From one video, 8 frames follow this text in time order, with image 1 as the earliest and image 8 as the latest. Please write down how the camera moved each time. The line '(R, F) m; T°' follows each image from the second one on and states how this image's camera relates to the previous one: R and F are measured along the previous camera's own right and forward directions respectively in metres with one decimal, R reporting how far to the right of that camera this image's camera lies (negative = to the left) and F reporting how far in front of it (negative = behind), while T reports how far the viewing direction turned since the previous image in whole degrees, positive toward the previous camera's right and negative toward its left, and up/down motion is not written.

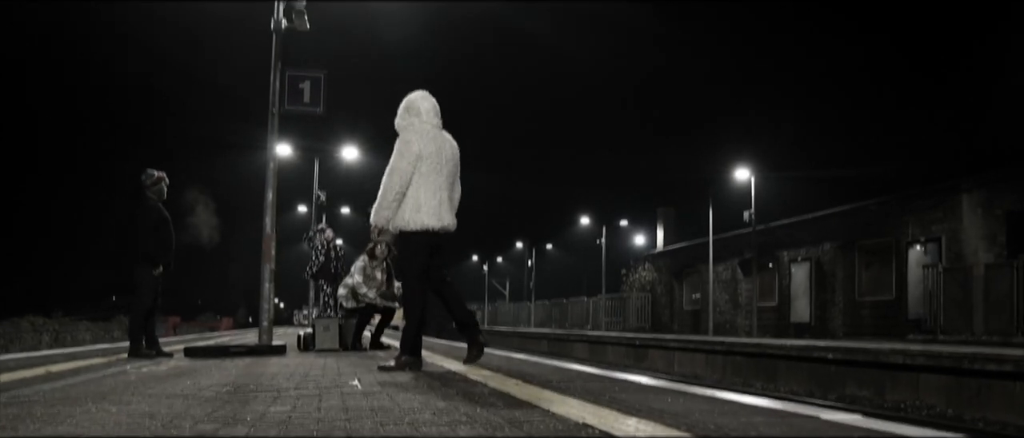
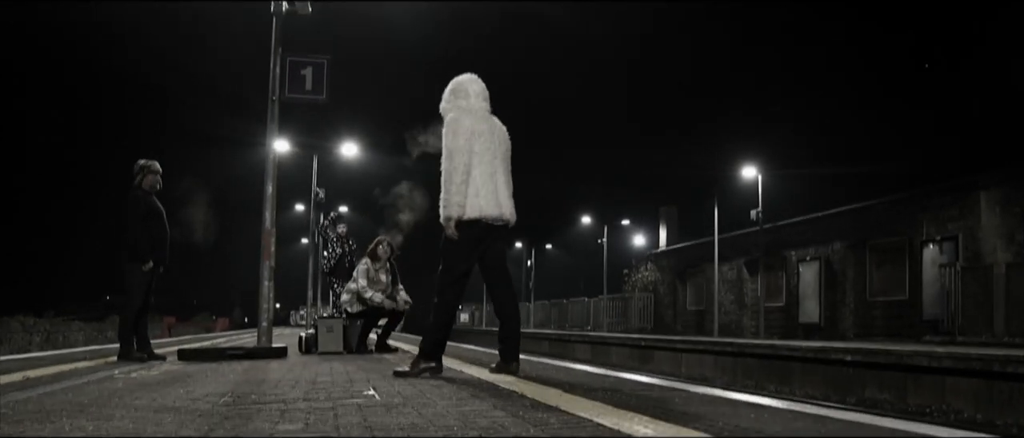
(-0.2, +0.6) m; 0°
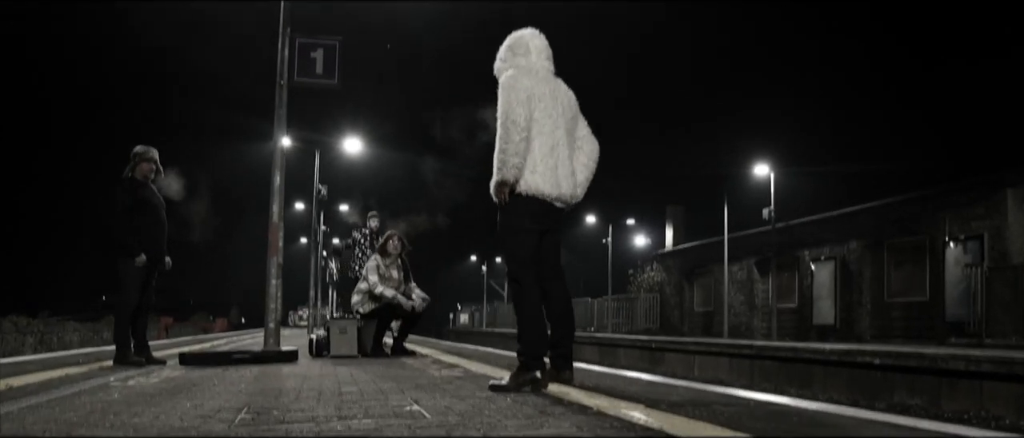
(-0.3, +0.7) m; 0°
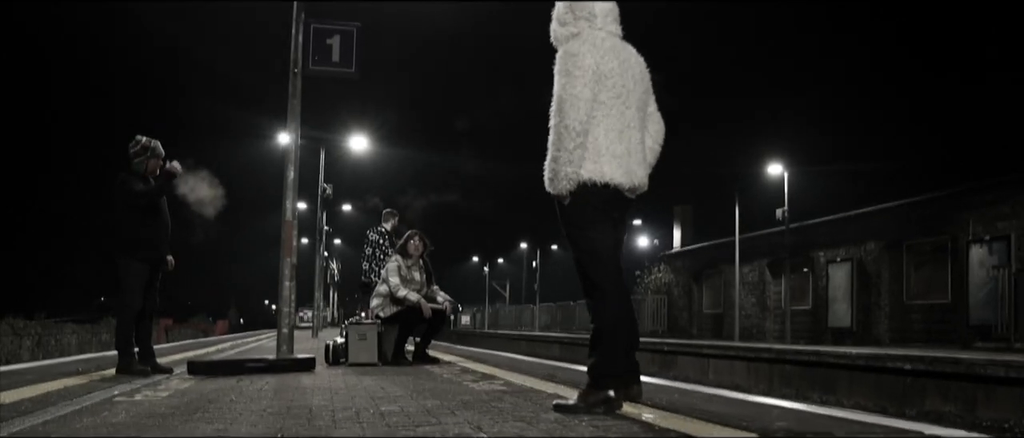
(-0.3, +0.6) m; 0°
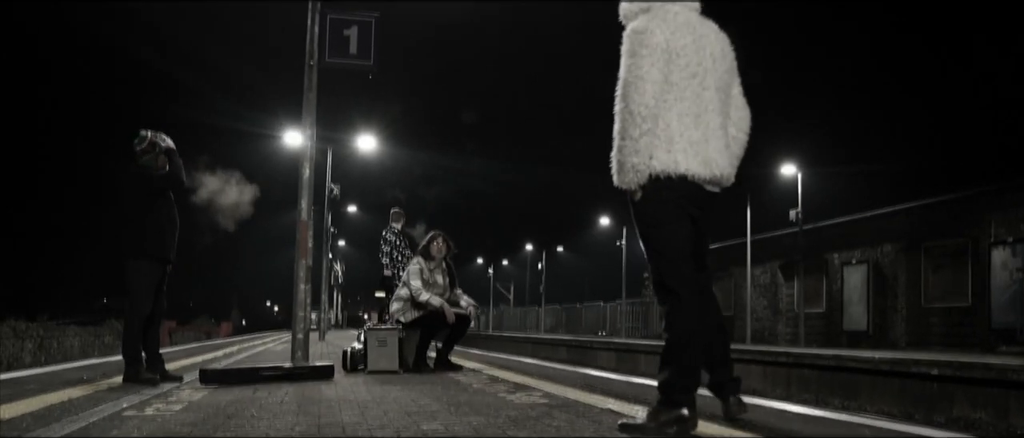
(-0.2, +0.4) m; 0°
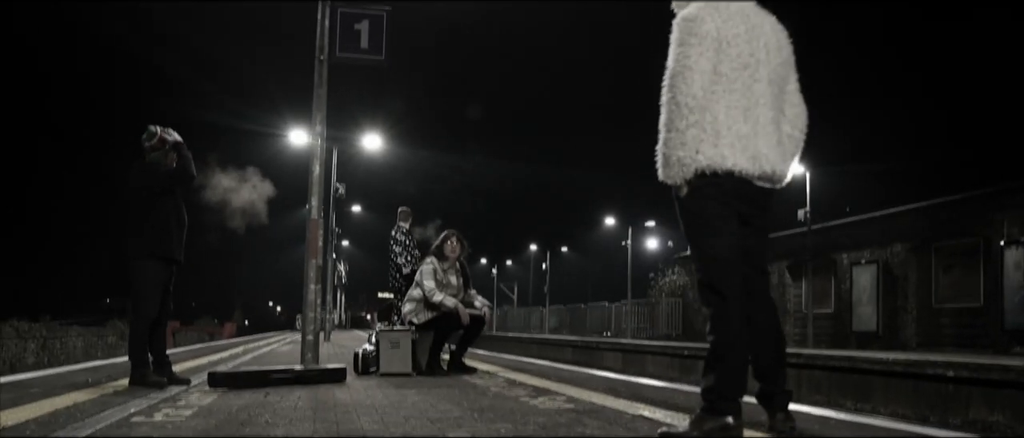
(-0.1, +0.2) m; 0°
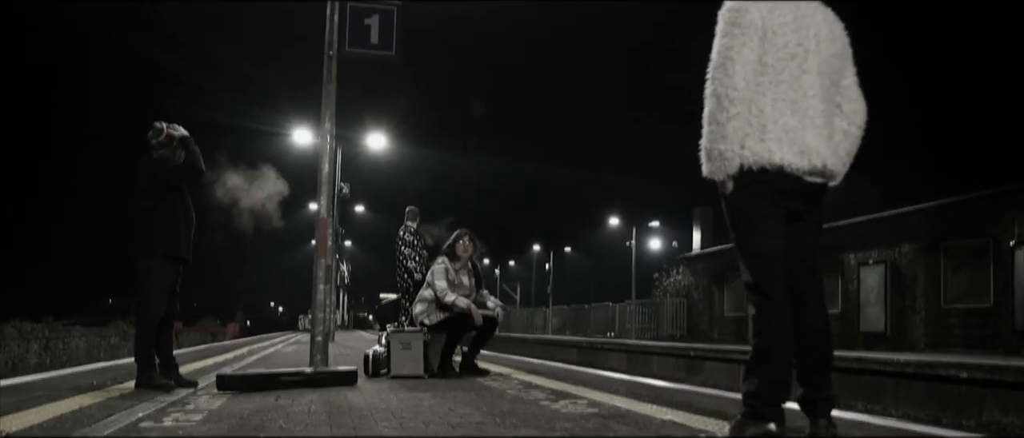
(-0.1, +0.2) m; 0°
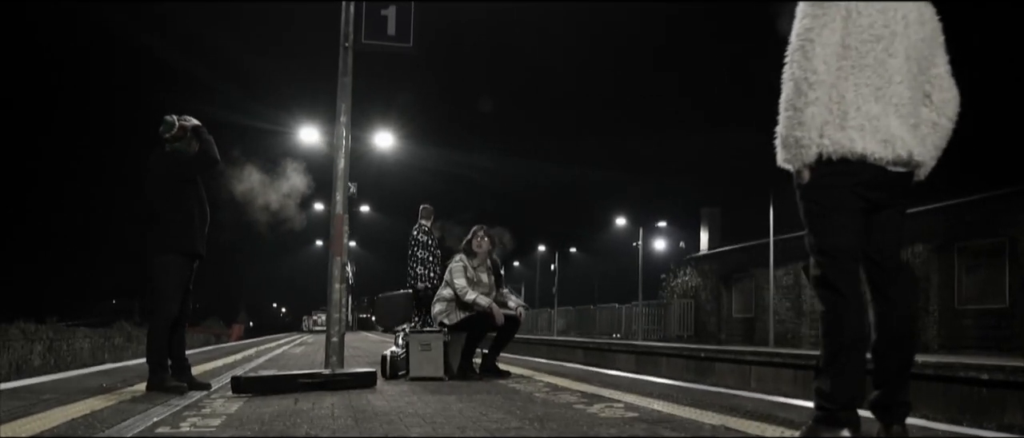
(-0.2, +0.2) m; 0°
